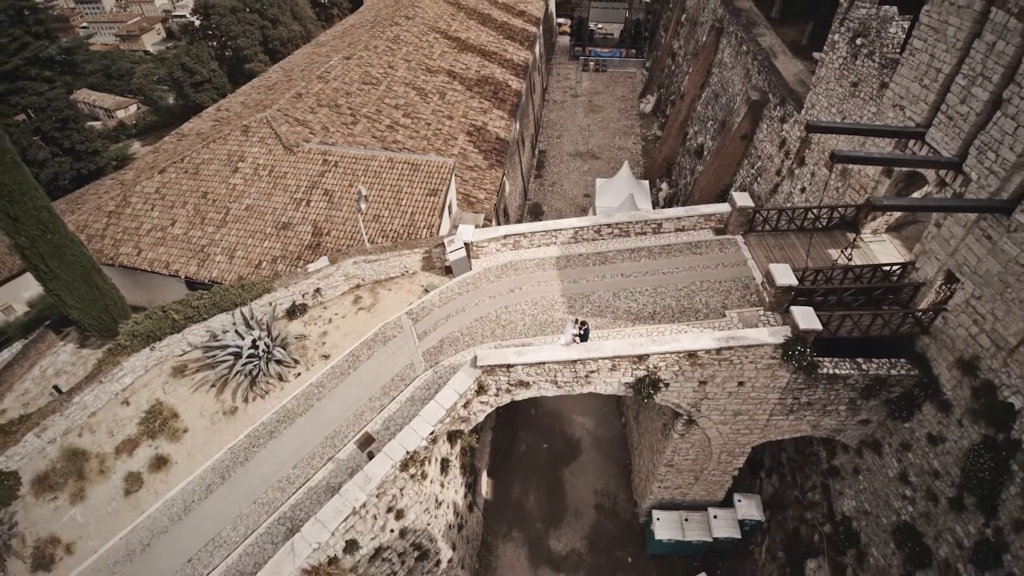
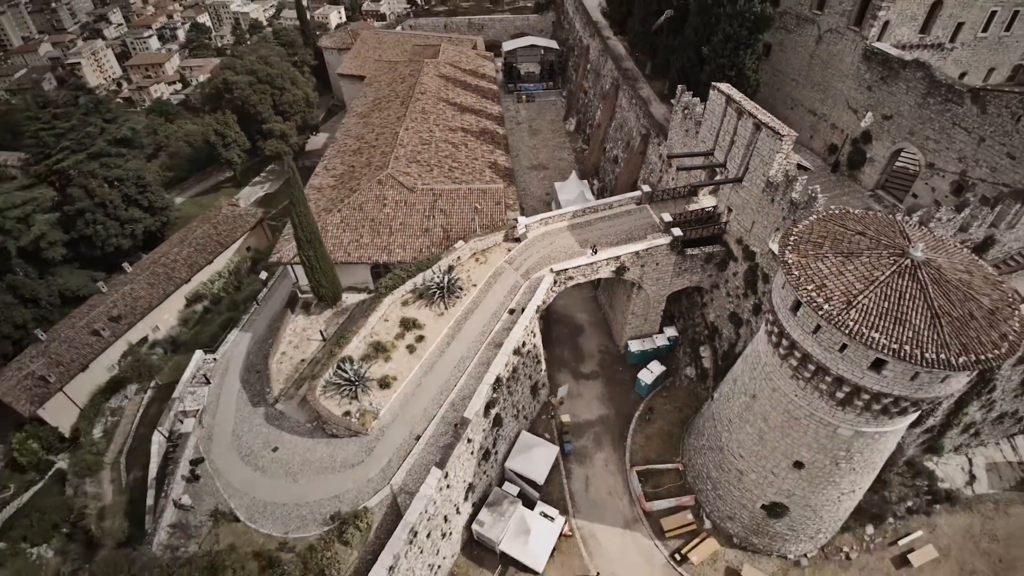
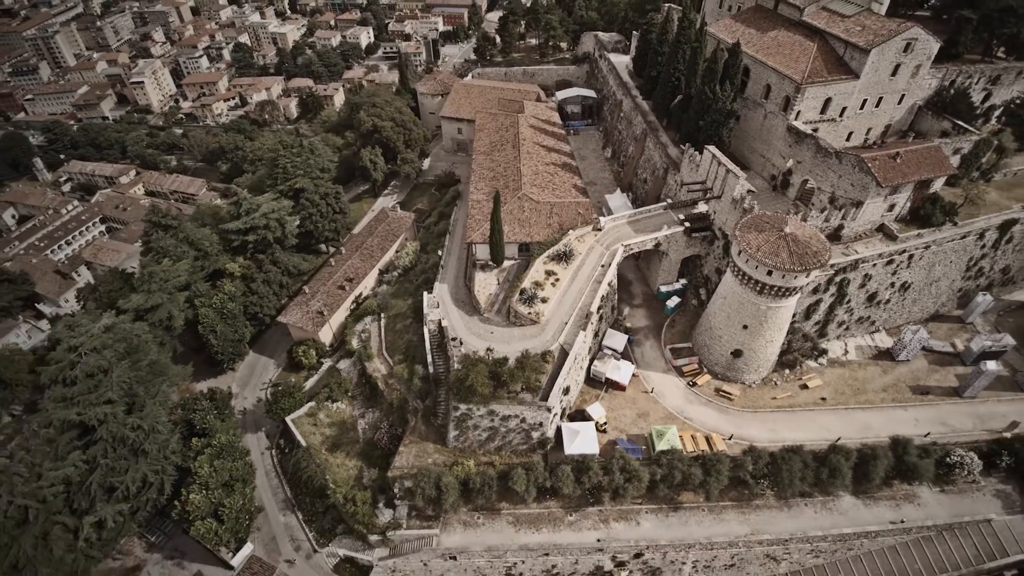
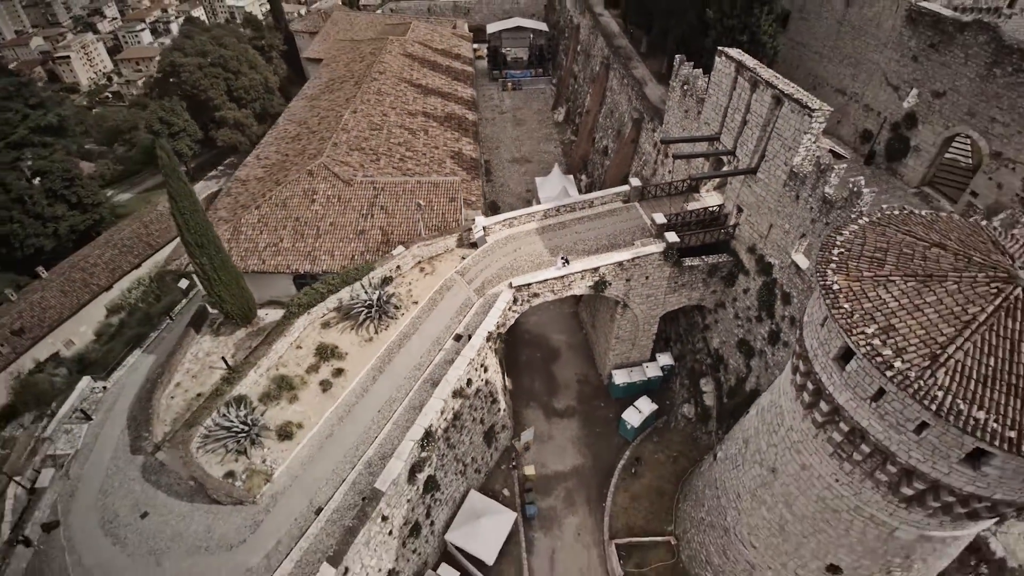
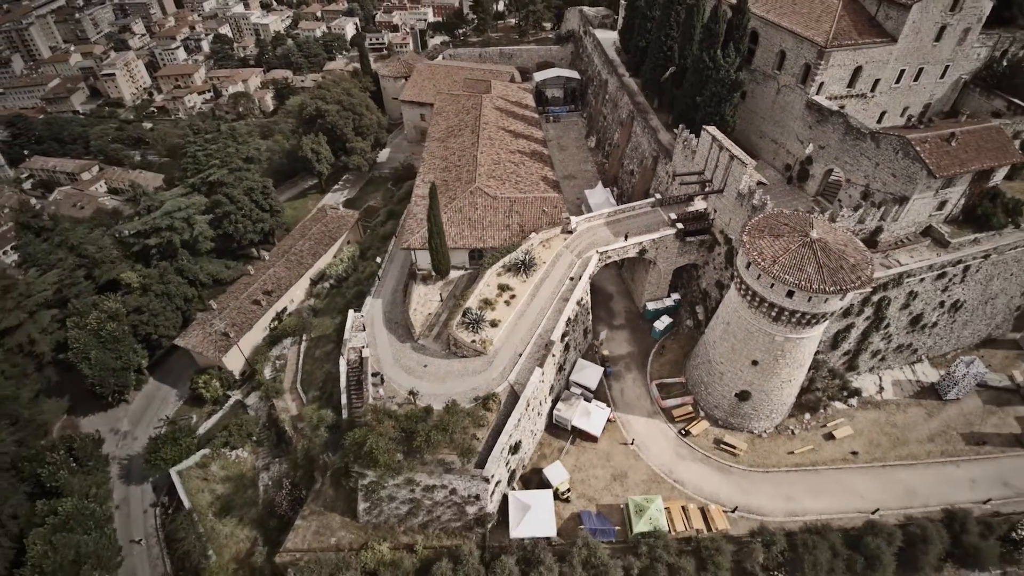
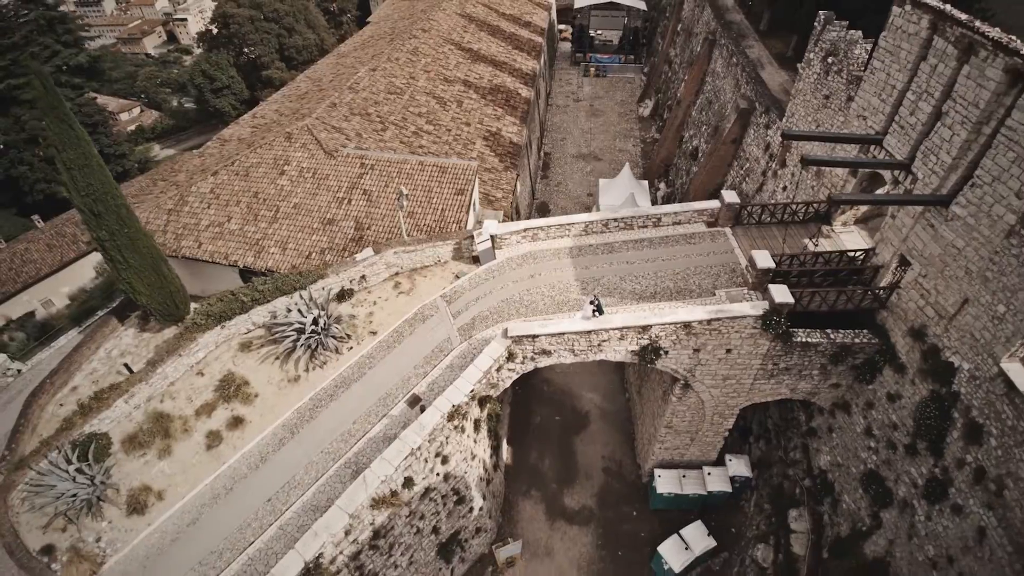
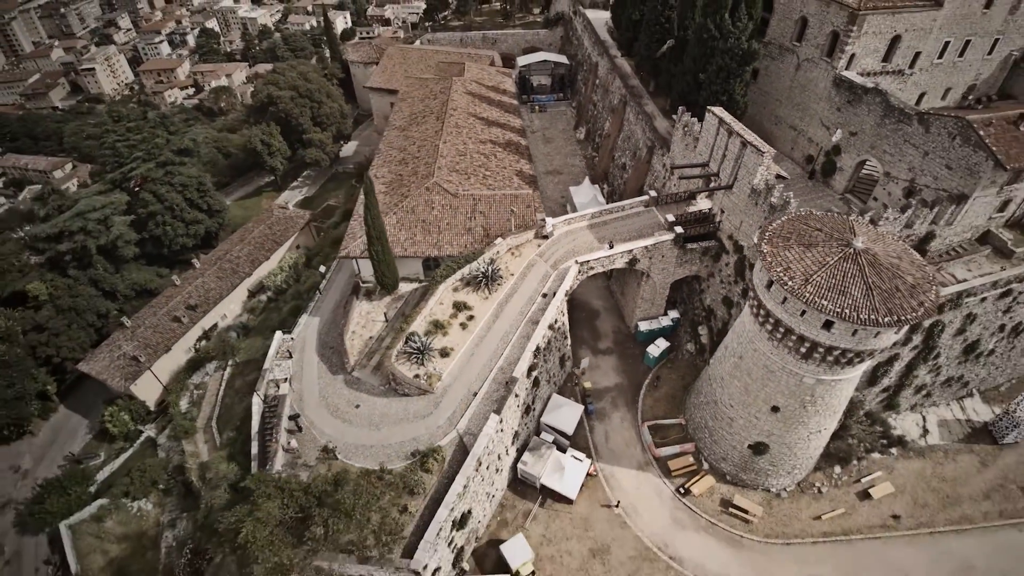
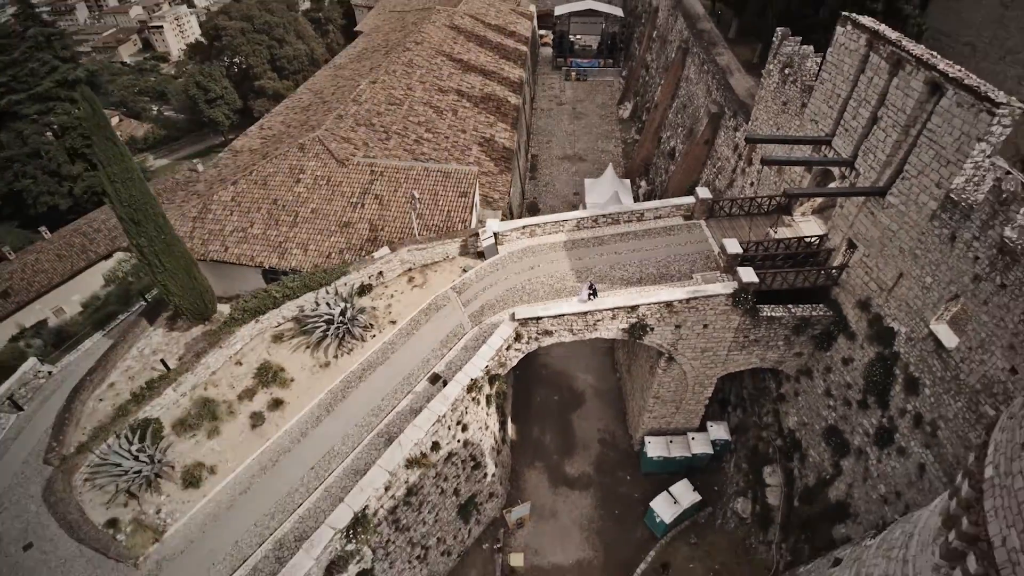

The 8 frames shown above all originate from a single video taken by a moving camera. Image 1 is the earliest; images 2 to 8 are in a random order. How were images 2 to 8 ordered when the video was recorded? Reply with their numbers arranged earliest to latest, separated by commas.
6, 8, 4, 2, 7, 5, 3
